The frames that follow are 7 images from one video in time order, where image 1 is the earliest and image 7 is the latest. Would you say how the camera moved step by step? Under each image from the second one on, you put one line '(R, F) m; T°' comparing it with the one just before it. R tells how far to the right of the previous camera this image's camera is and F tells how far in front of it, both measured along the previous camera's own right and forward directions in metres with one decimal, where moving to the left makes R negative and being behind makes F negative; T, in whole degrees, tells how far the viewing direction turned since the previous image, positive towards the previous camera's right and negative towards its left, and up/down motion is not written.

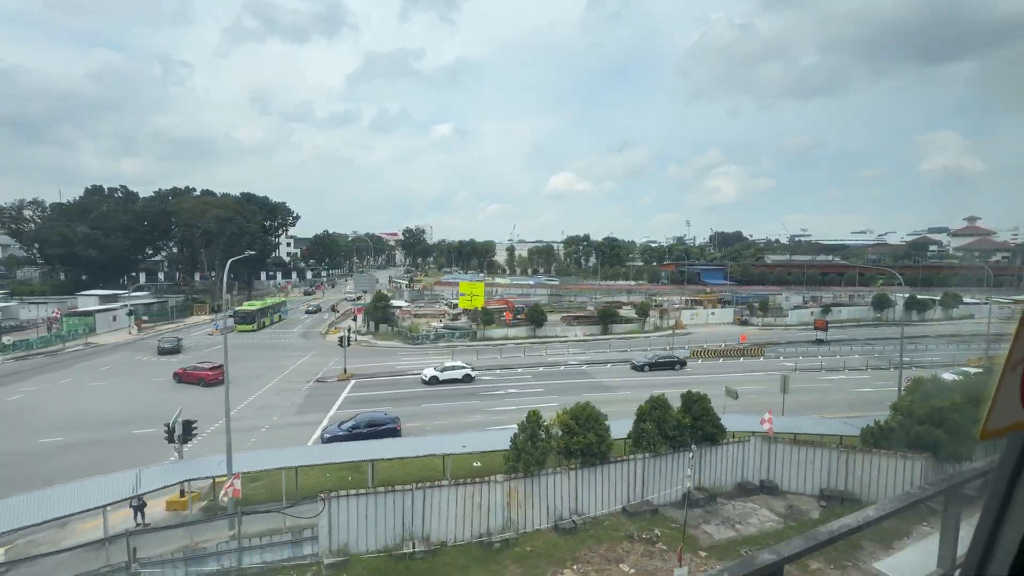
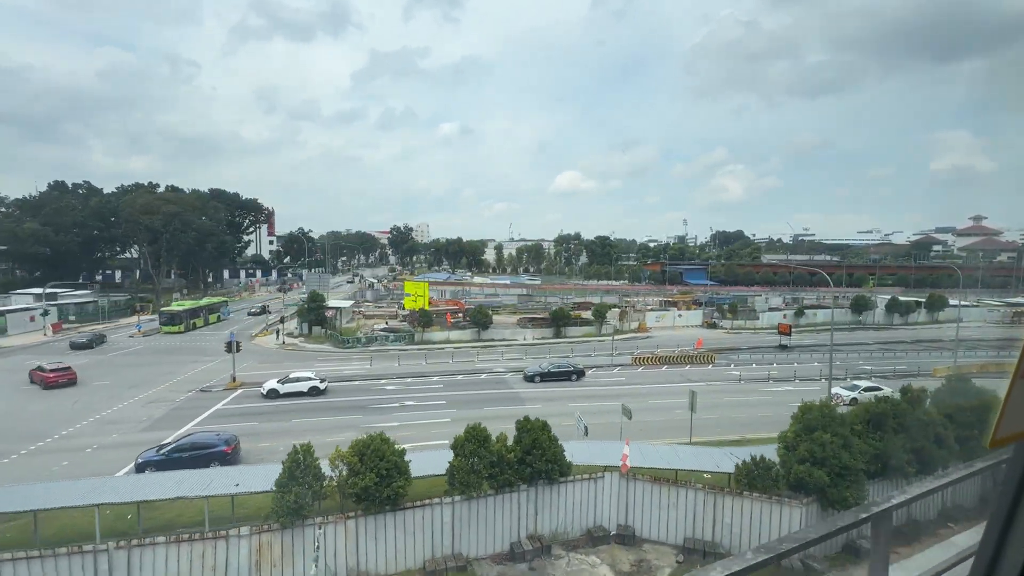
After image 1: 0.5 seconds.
(+2.6, +1.4) m; -1°
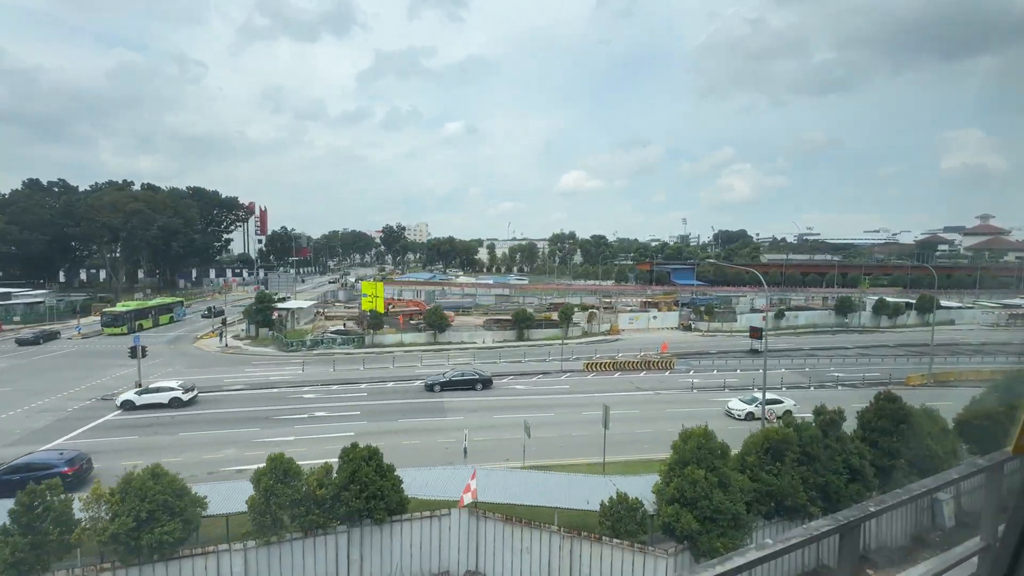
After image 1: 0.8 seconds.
(+1.9, +1.1) m; -1°
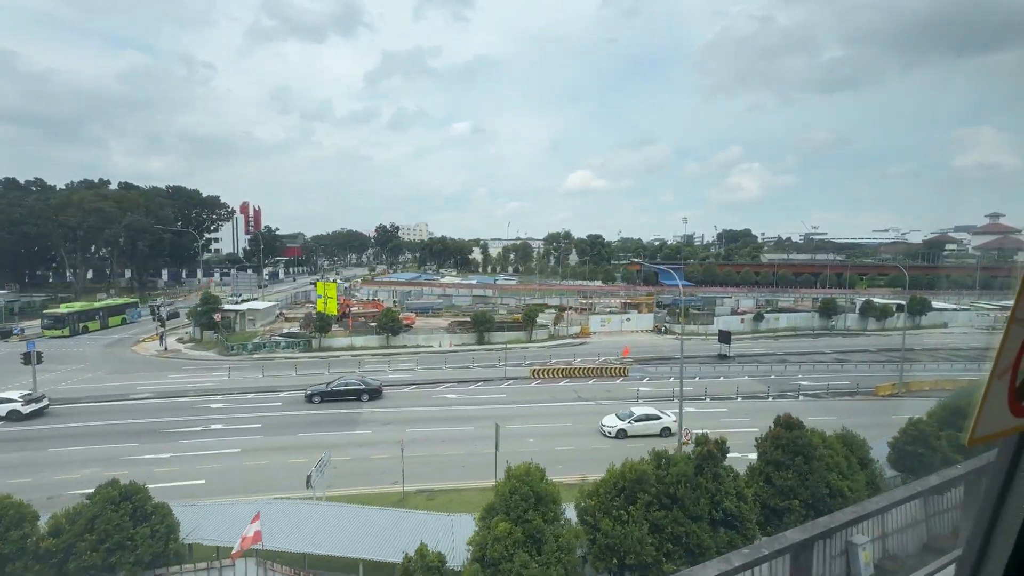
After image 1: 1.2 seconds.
(+1.9, +1.0) m; -1°
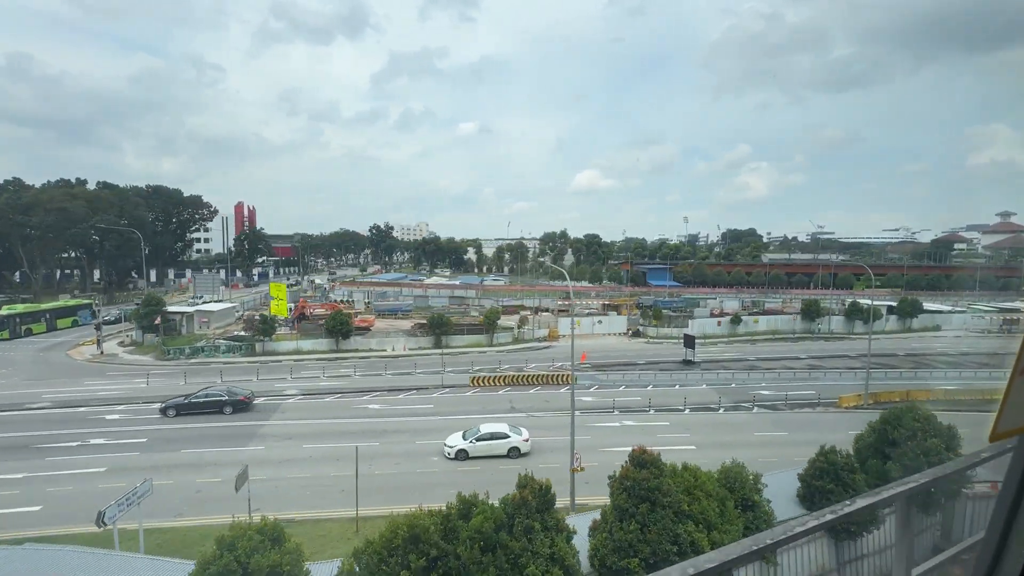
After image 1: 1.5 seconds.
(+1.9, +1.0) m; -1°
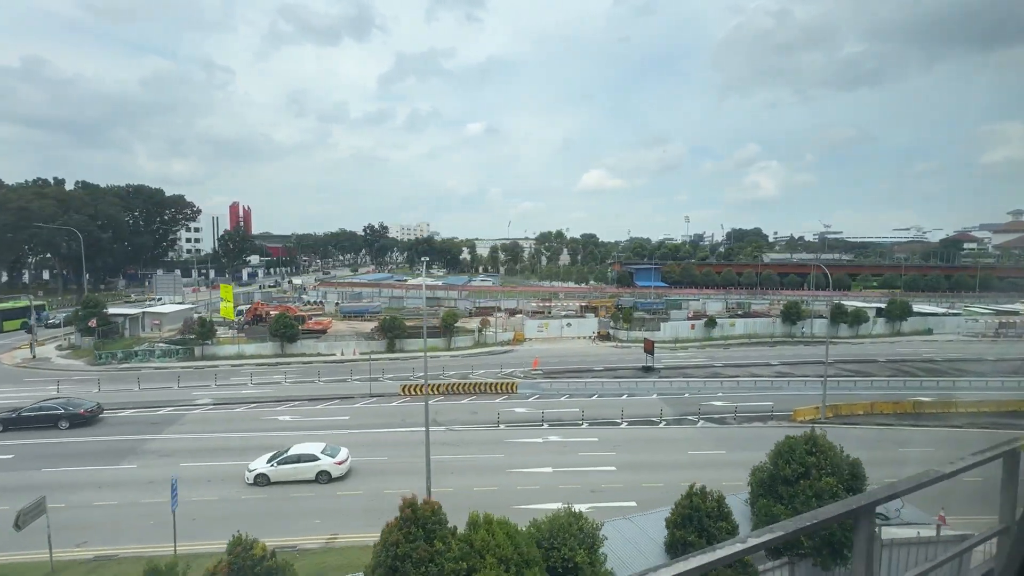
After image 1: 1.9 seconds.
(+1.8, +1.0) m; -1°
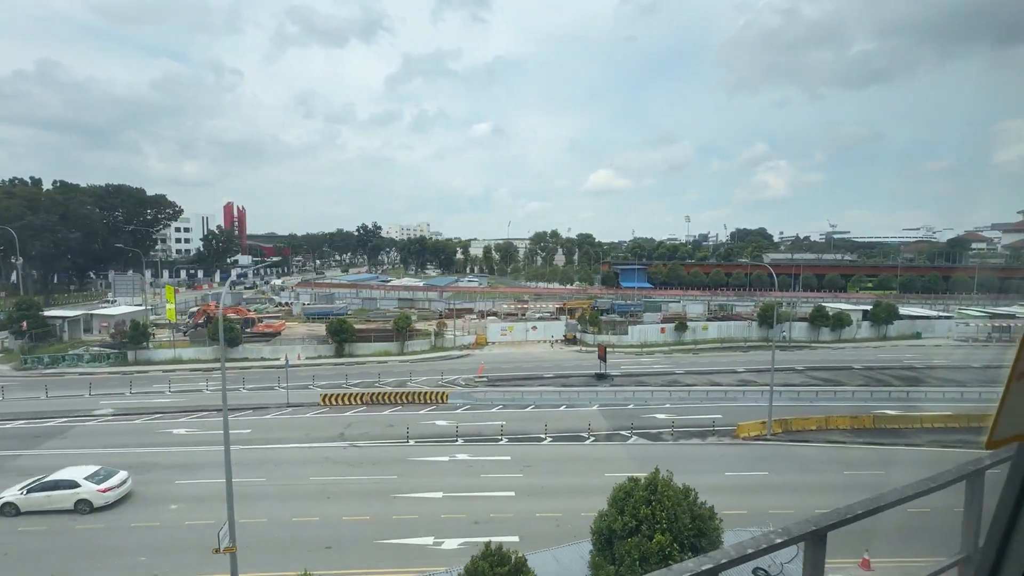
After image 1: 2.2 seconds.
(+1.8, +1.0) m; -1°
